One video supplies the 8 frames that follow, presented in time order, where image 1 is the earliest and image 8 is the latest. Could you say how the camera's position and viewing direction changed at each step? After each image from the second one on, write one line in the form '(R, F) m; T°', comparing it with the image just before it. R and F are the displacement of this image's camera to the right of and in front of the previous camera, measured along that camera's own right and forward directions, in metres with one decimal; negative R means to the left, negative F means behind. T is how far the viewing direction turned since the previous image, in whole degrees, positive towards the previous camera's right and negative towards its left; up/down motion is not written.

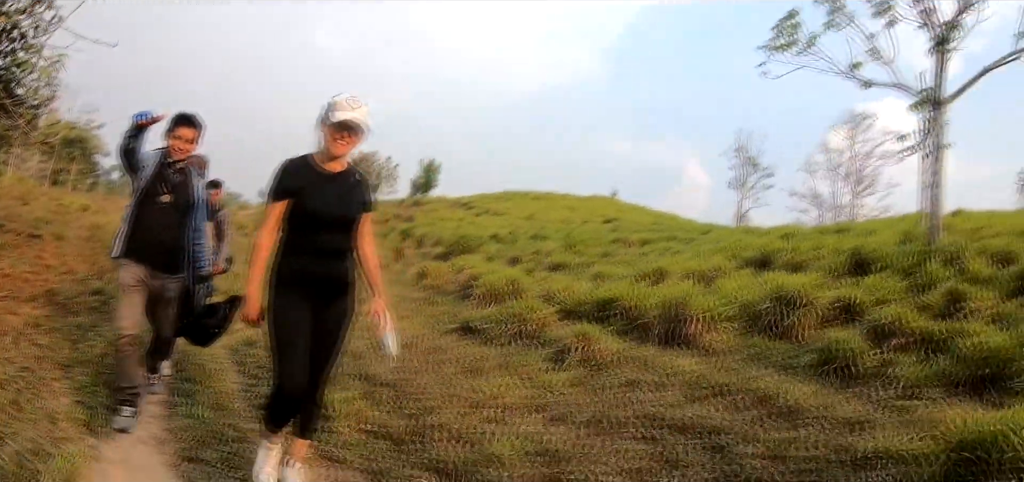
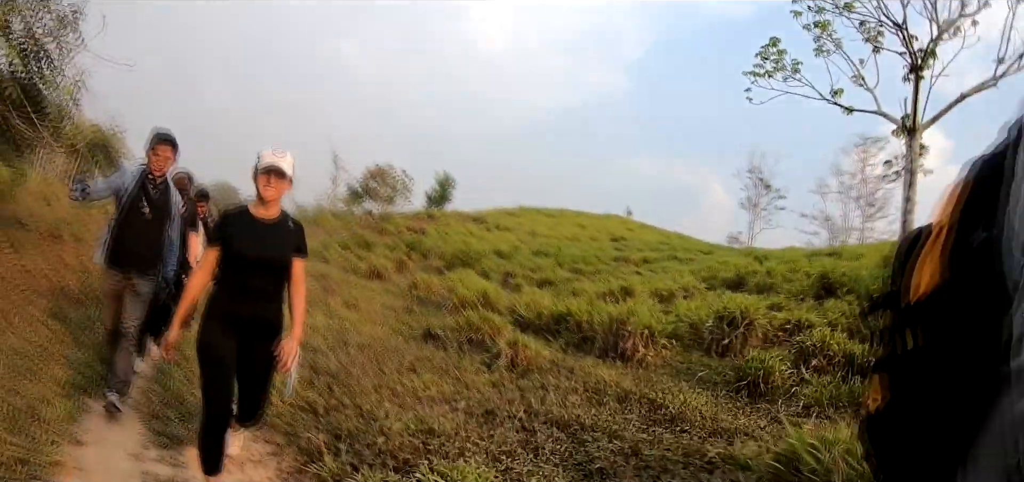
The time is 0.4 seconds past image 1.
(+0.4, -0.6) m; -1°
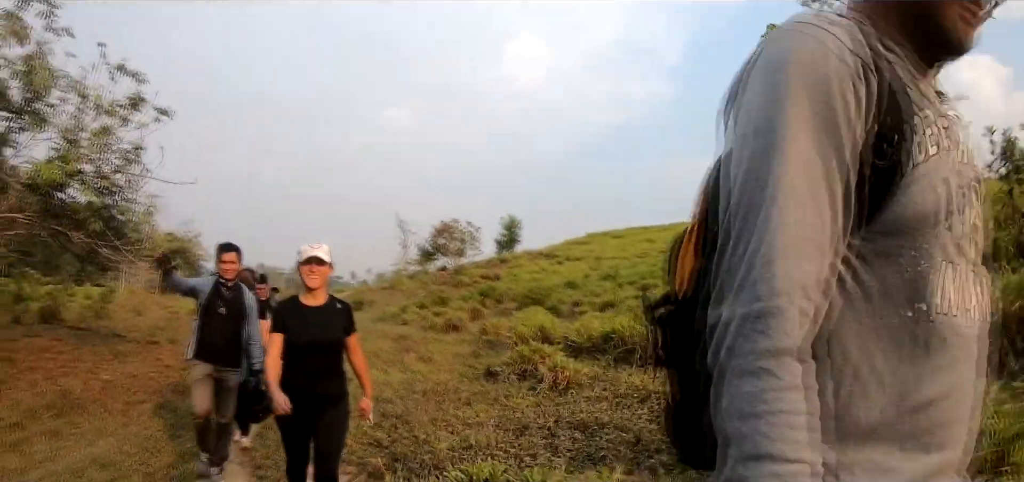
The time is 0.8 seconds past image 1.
(+0.3, -0.5) m; -5°
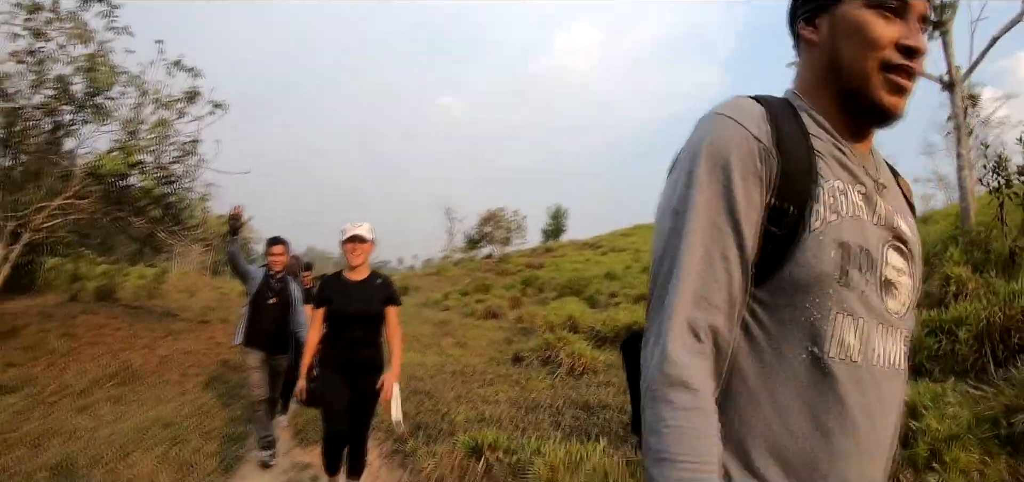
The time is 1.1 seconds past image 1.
(+0.1, -0.3) m; -4°
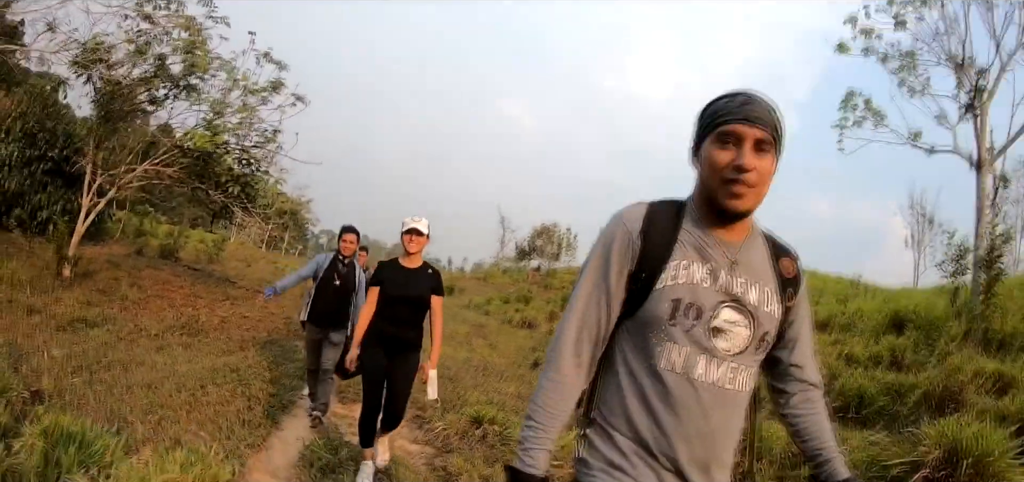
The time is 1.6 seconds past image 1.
(+0.1, -0.7) m; -4°
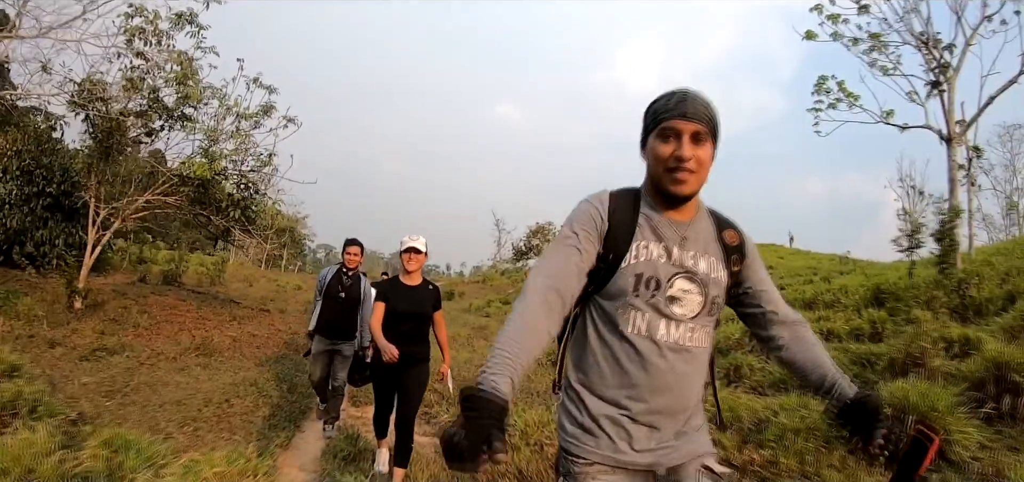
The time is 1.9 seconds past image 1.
(+0.1, -0.4) m; 0°
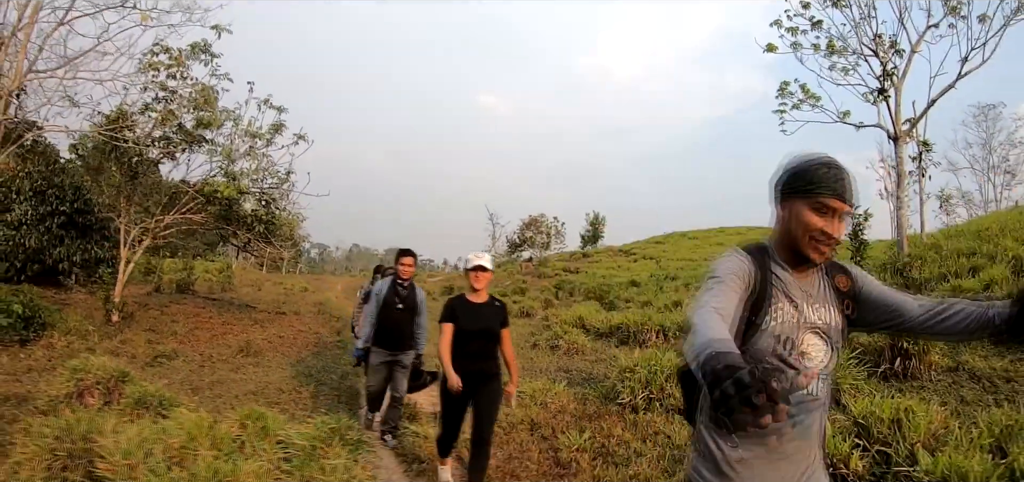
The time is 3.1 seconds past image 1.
(-0.1, -1.1) m; +1°
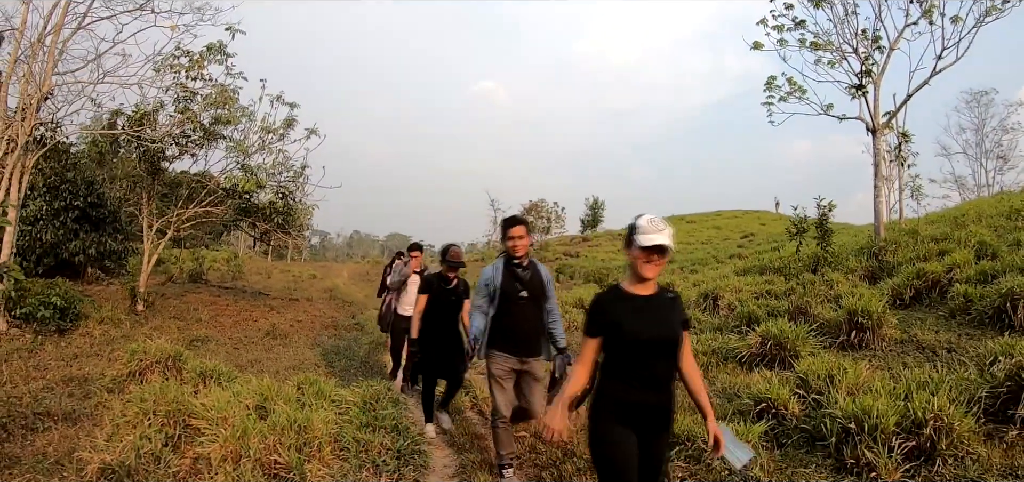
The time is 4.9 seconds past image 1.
(-0.1, -0.7) m; 0°
